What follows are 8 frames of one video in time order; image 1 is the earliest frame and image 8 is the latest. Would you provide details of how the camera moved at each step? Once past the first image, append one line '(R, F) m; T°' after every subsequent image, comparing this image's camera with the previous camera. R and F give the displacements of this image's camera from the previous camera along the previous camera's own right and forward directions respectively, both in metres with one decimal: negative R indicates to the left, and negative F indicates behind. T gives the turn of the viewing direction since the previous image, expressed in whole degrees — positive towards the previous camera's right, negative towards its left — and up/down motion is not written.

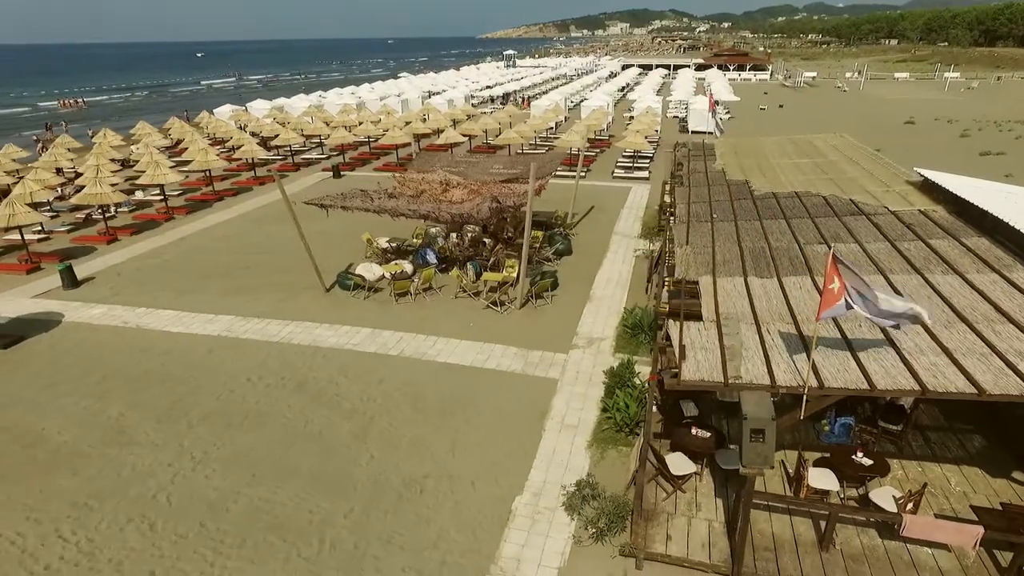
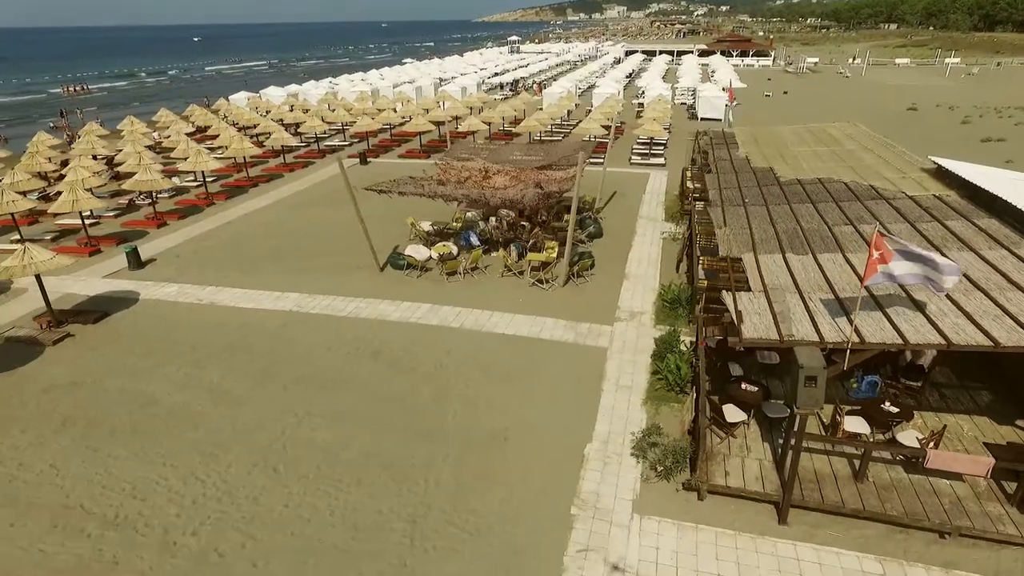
(-1.1, -1.1) m; 0°
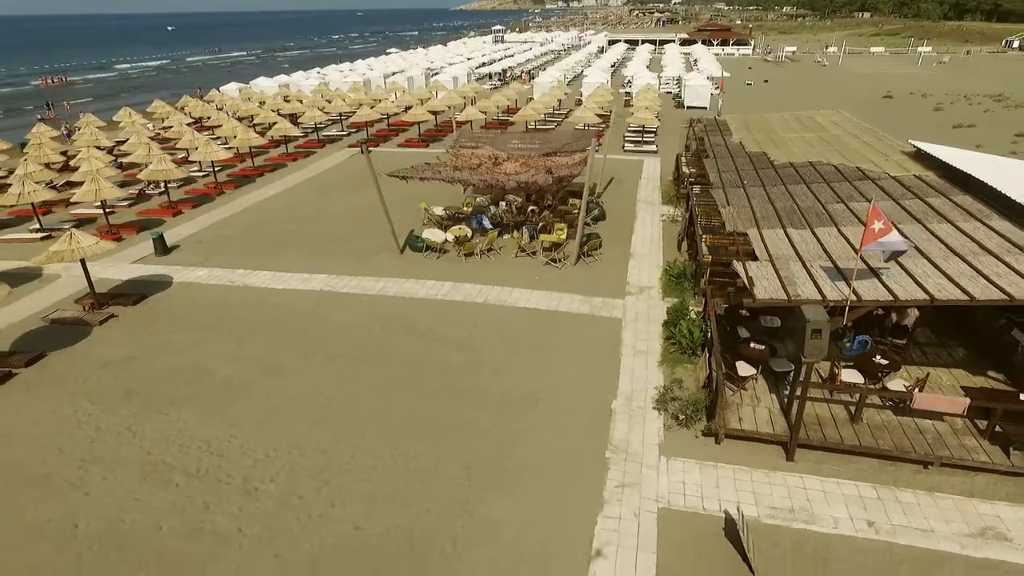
(-0.9, -1.0) m; +2°
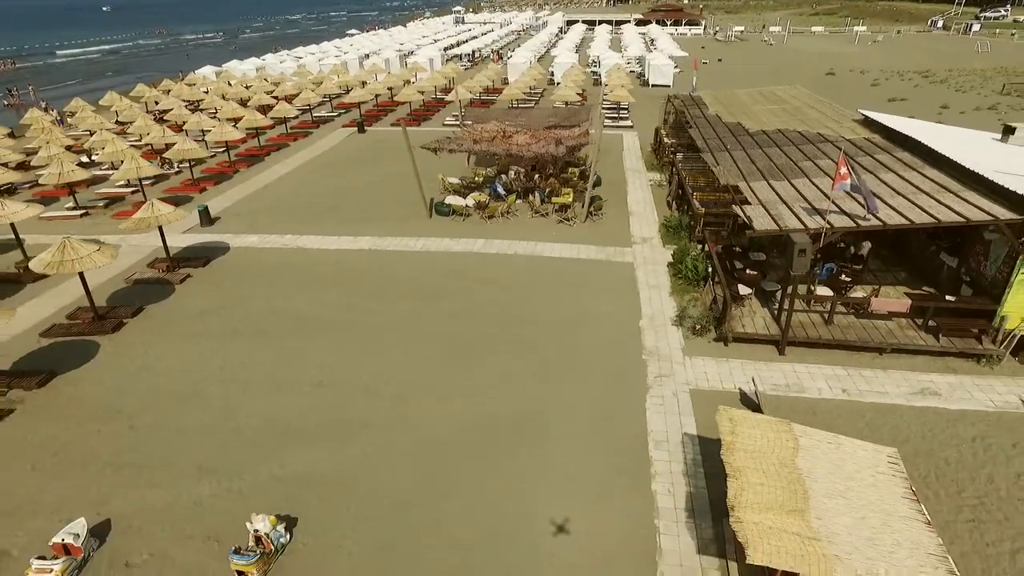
(-1.9, -2.3) m; +4°
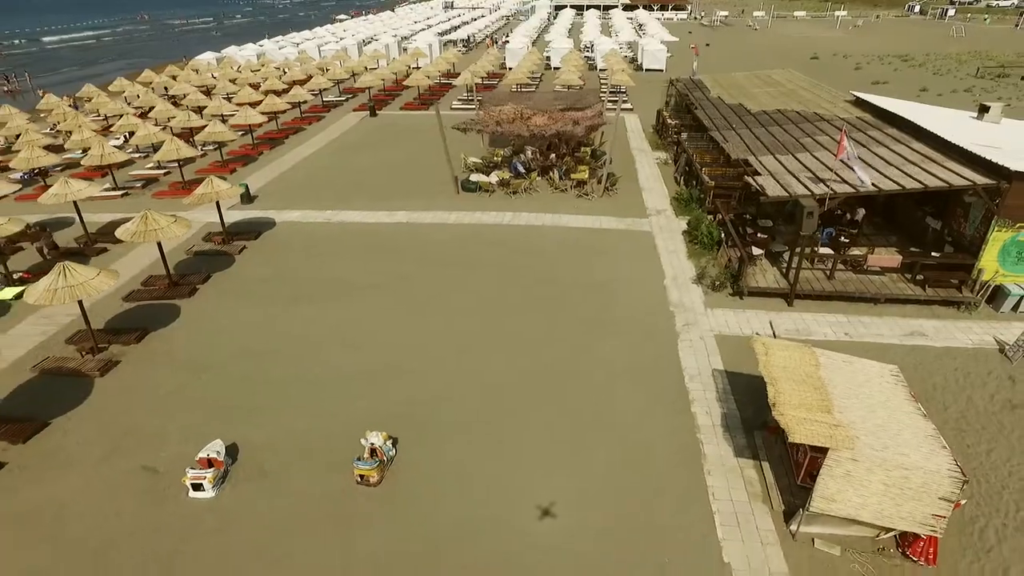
(-1.3, -1.5) m; +2°
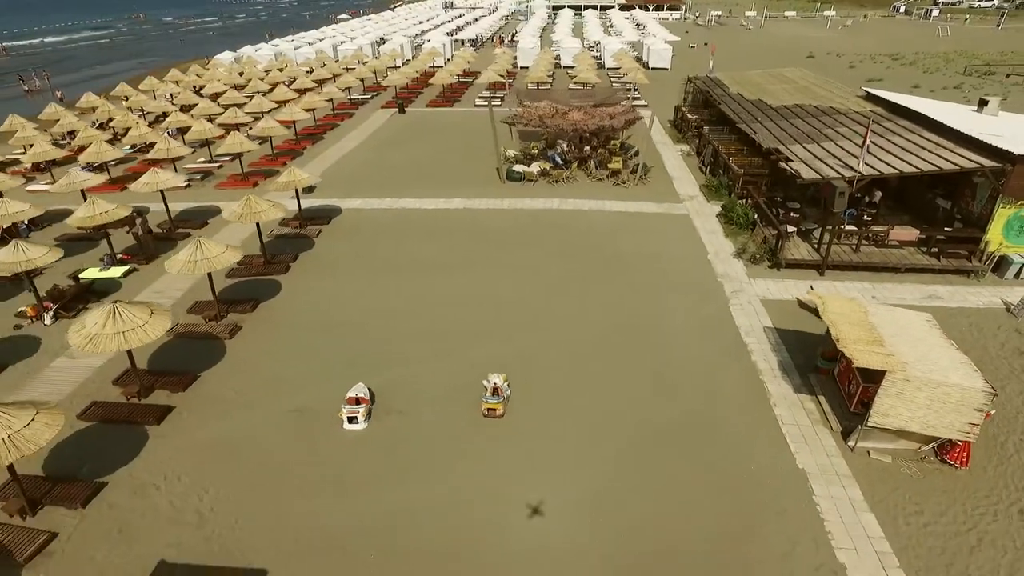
(-2.0, -1.7) m; +1°
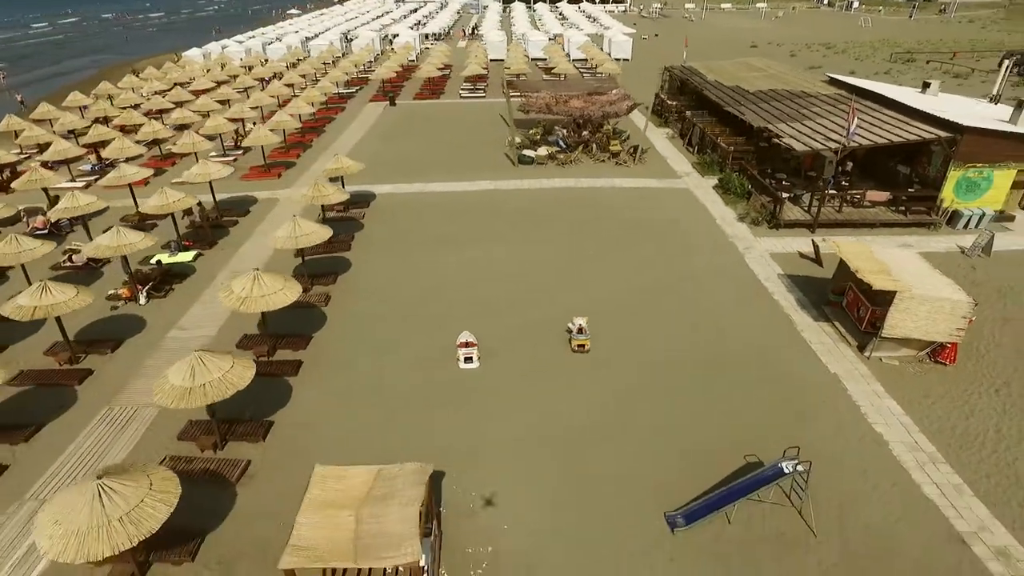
(-2.9, -1.9) m; +5°
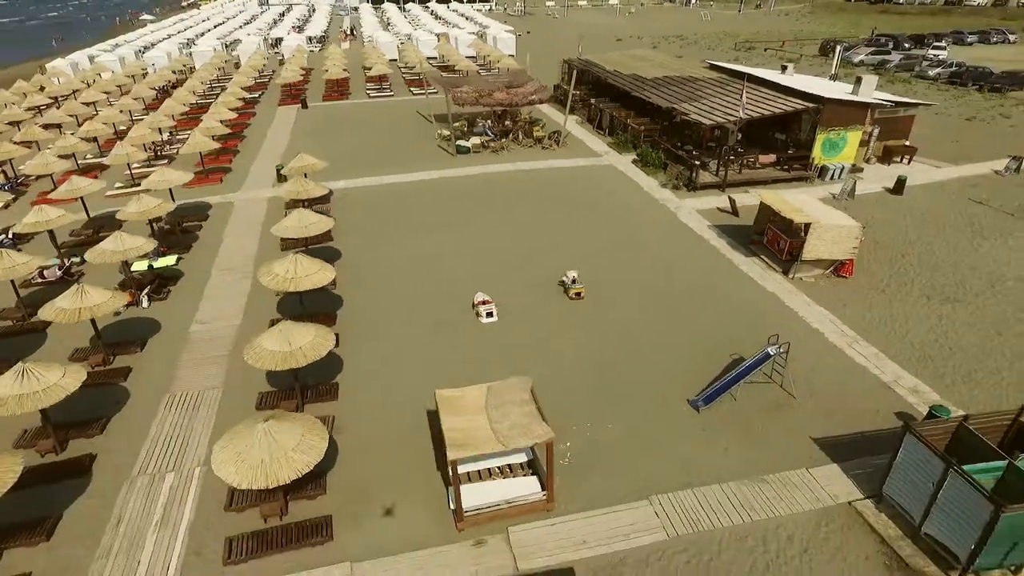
(-3.1, -1.8) m; +11°
